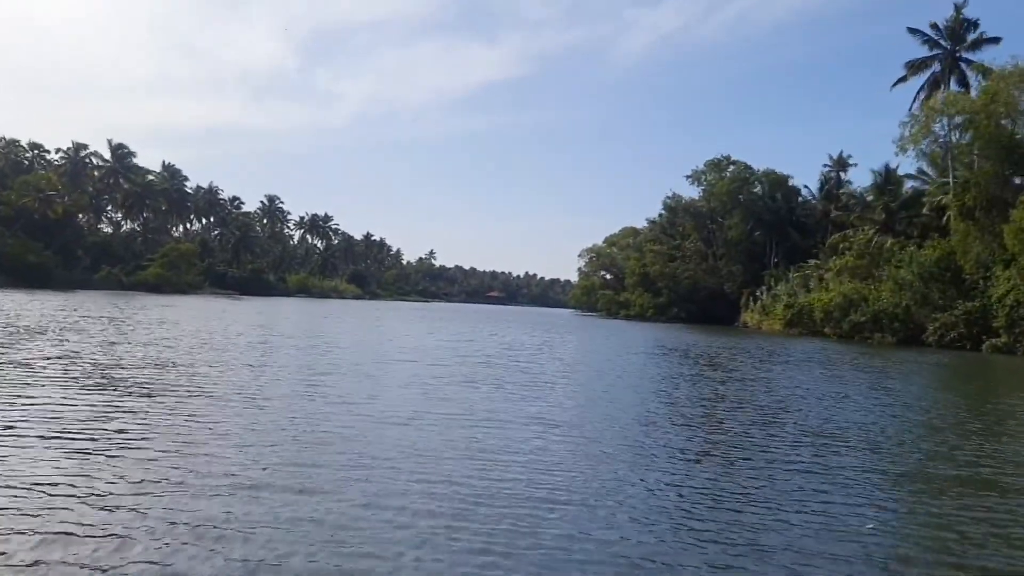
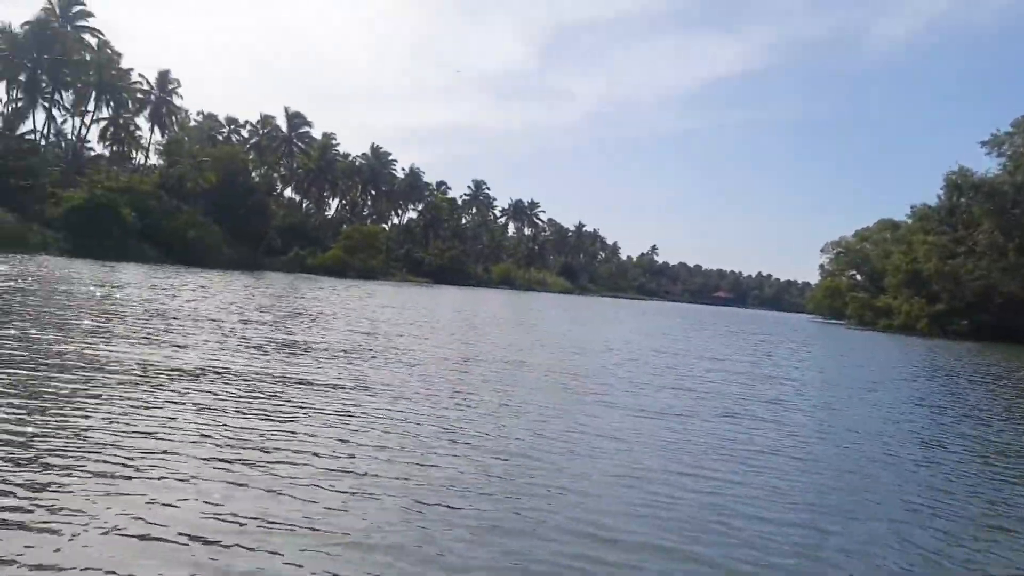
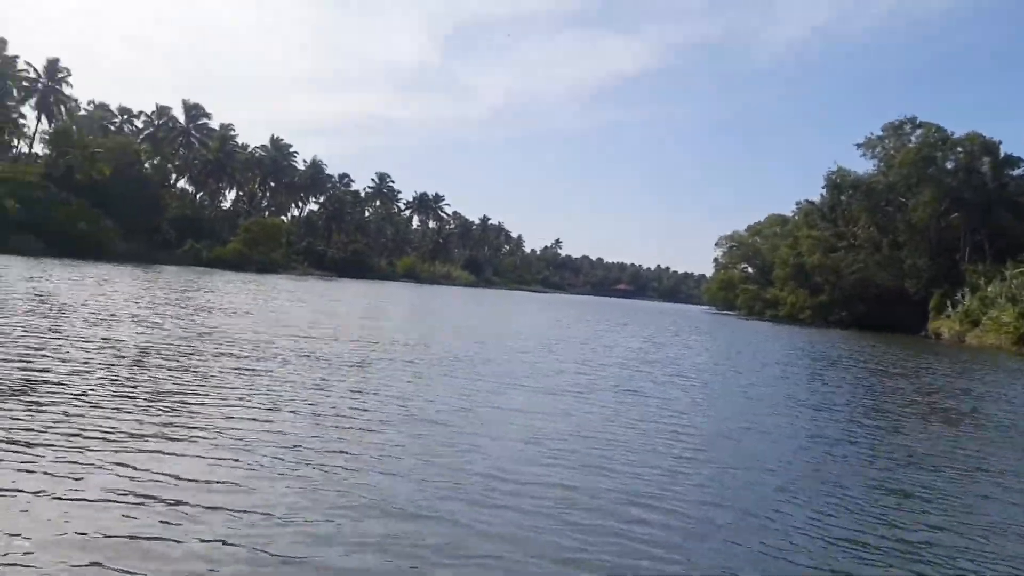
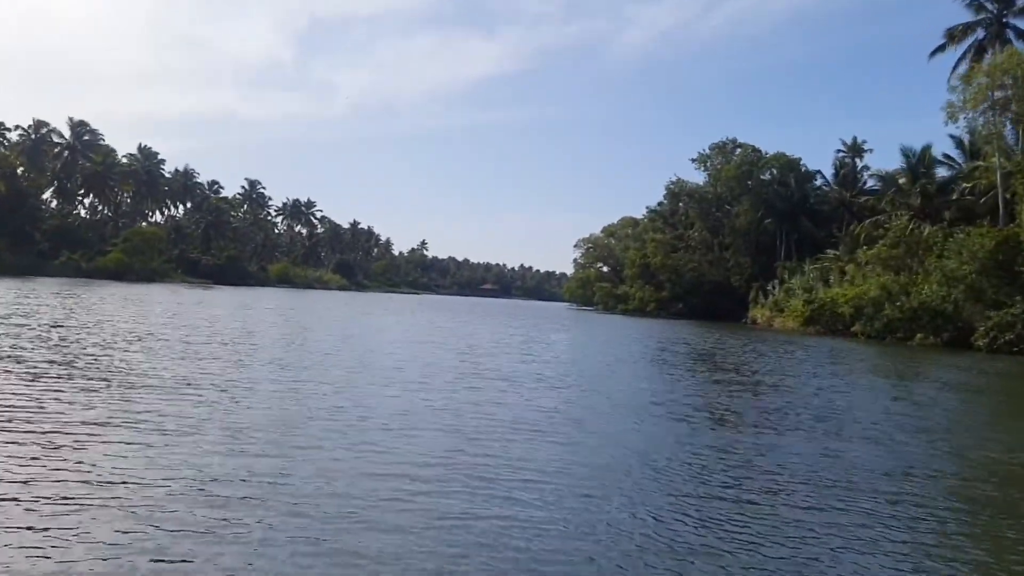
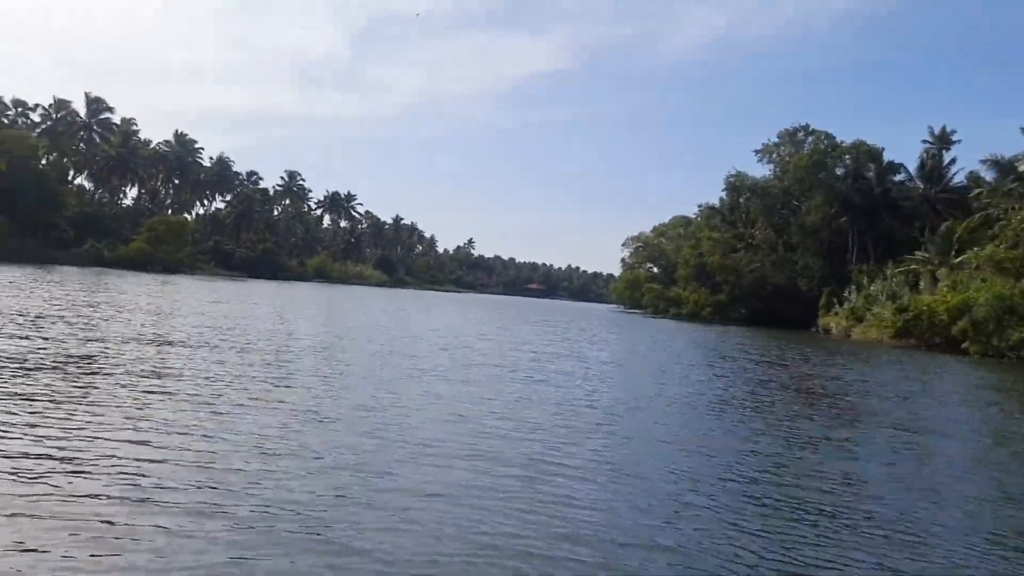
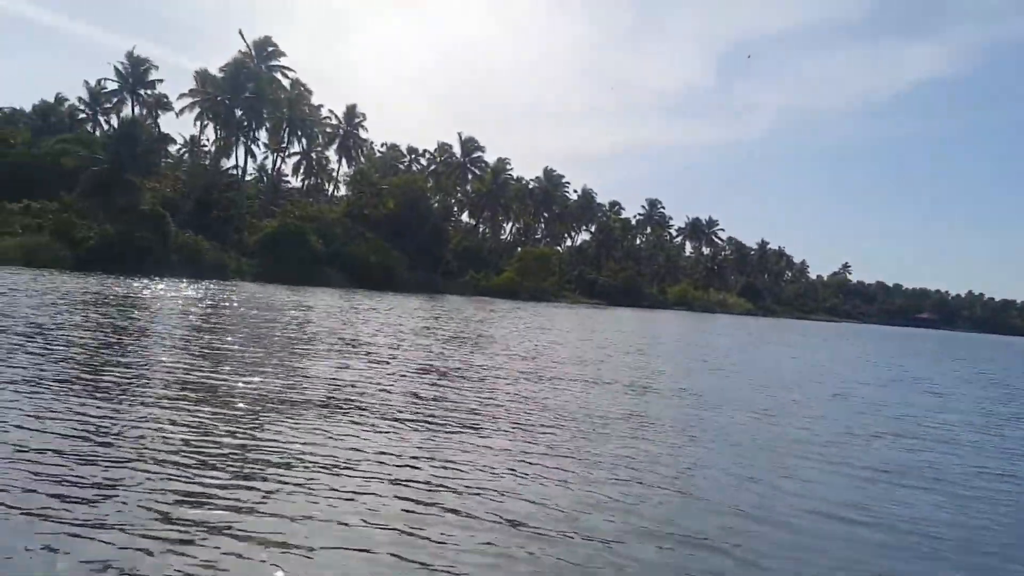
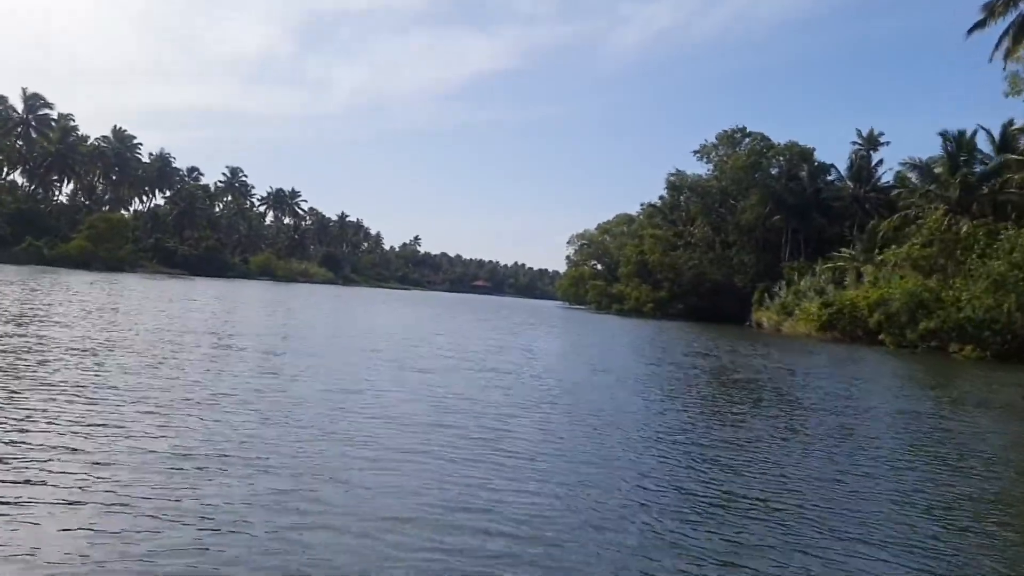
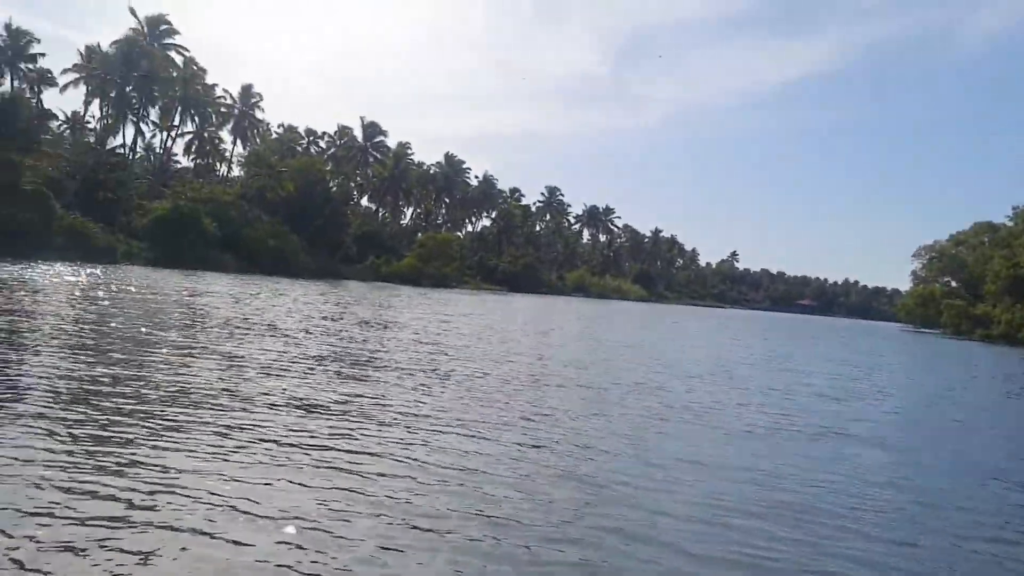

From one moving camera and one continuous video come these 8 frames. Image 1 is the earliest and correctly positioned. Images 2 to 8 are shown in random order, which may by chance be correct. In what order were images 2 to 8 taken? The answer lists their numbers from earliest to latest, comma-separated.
4, 7, 5, 3, 2, 8, 6
